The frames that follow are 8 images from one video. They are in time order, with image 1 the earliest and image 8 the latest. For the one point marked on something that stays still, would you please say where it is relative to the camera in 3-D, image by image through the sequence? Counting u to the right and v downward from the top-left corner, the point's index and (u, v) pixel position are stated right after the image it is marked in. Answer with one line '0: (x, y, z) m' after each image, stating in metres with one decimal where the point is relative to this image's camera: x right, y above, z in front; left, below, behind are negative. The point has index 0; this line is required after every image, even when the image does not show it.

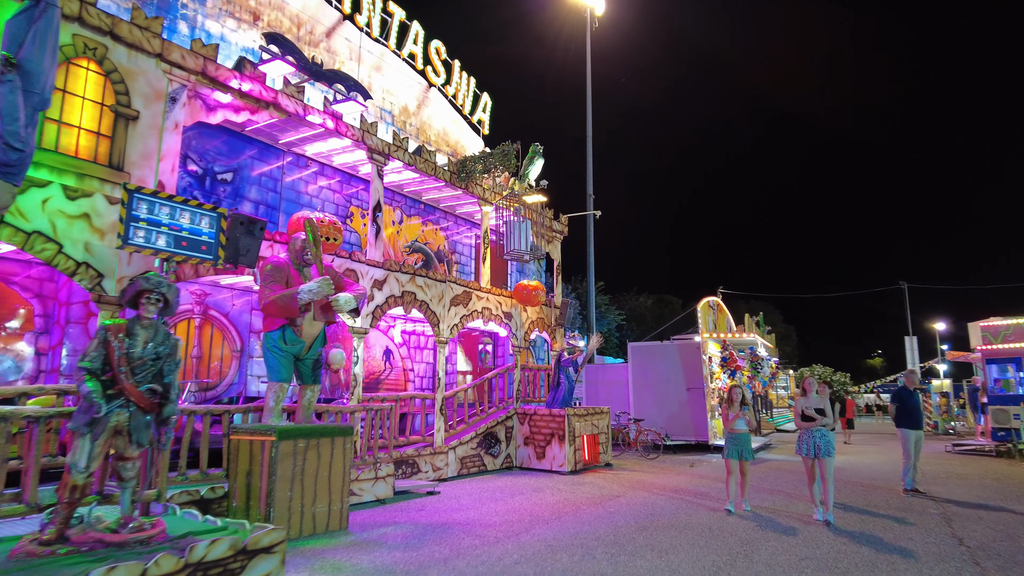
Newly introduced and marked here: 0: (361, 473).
0: (-2.0, -2.4, +8.6) m
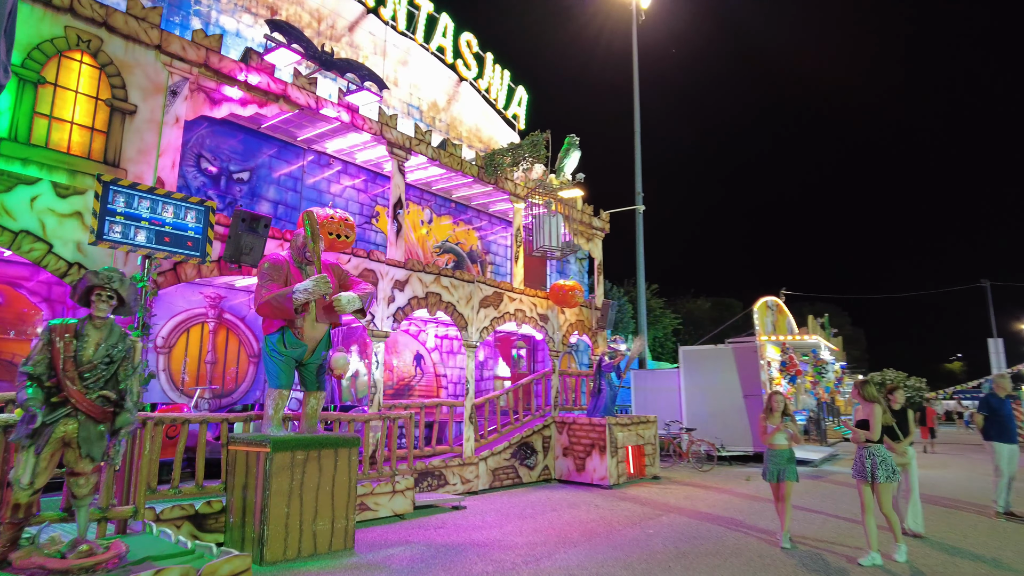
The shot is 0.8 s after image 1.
0: (-1.7, -2.4, +8.0) m
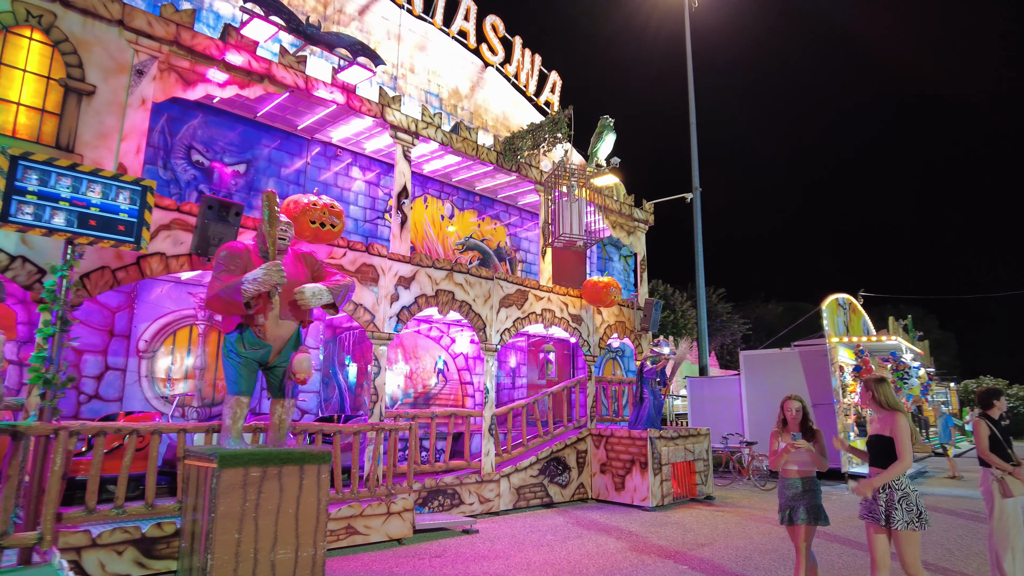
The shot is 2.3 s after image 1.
0: (-1.6, -2.4, +7.1) m
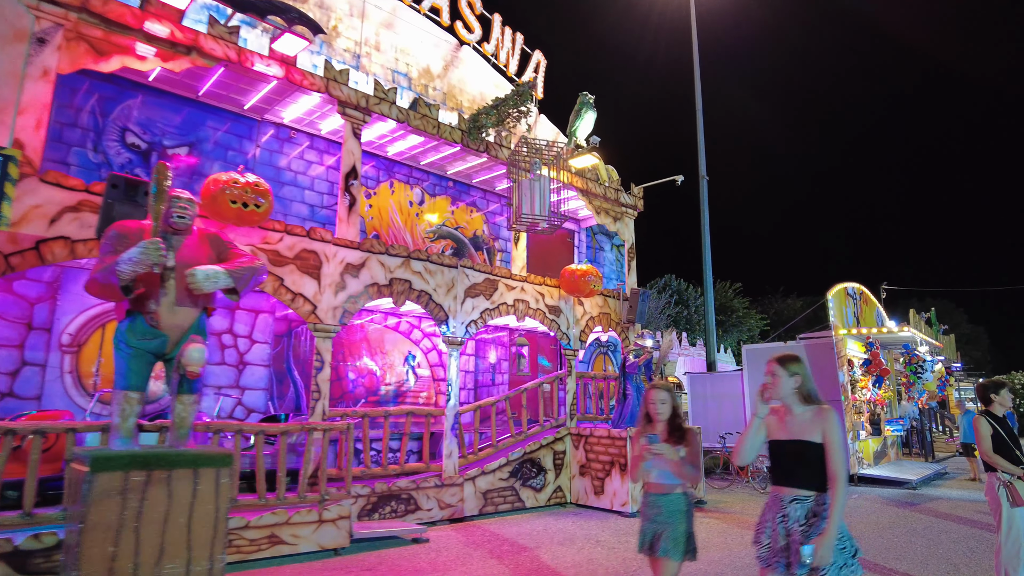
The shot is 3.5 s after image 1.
0: (-2.1, -2.2, +6.4) m
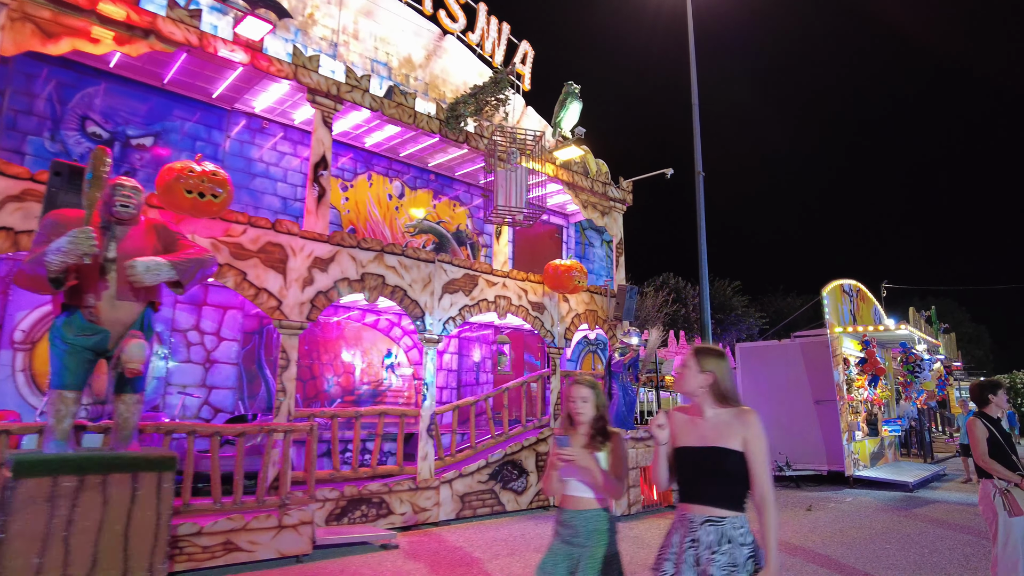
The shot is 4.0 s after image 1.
0: (-2.4, -2.2, +6.1) m
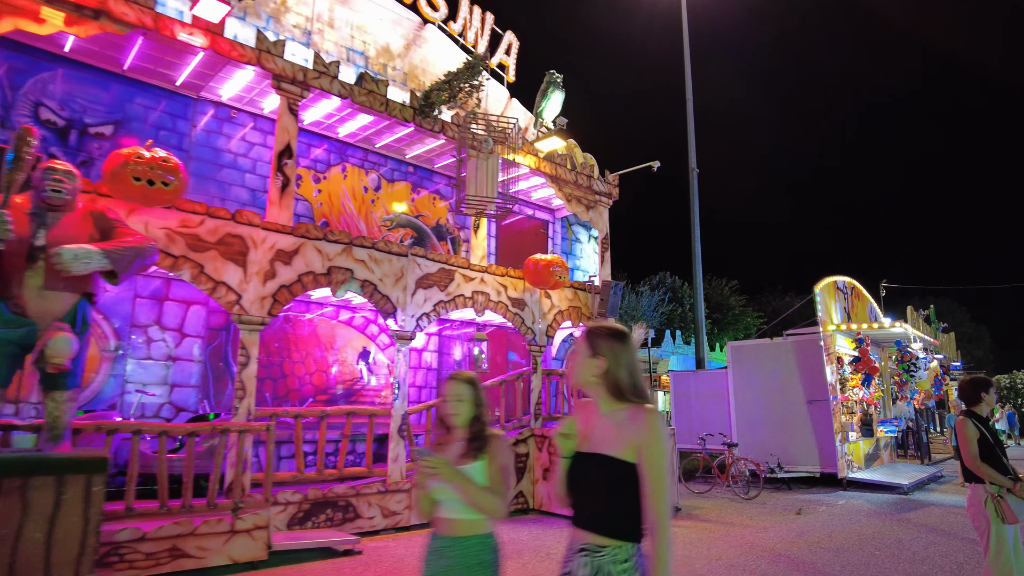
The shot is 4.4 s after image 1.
0: (-2.7, -2.1, +5.8) m
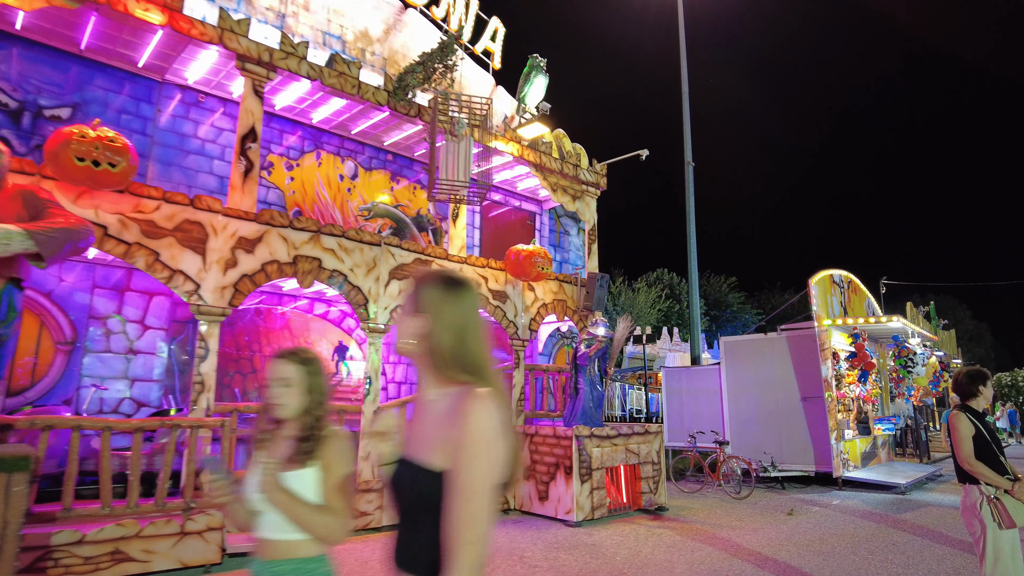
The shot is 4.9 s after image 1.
0: (-3.0, -2.0, +5.4) m
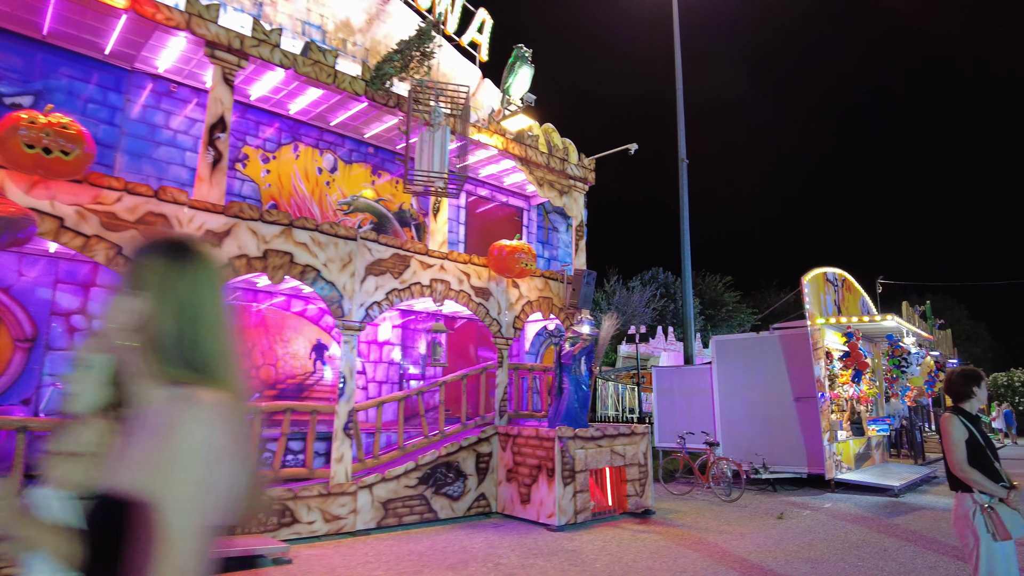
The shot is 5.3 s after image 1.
0: (-3.2, -1.9, +5.2) m
